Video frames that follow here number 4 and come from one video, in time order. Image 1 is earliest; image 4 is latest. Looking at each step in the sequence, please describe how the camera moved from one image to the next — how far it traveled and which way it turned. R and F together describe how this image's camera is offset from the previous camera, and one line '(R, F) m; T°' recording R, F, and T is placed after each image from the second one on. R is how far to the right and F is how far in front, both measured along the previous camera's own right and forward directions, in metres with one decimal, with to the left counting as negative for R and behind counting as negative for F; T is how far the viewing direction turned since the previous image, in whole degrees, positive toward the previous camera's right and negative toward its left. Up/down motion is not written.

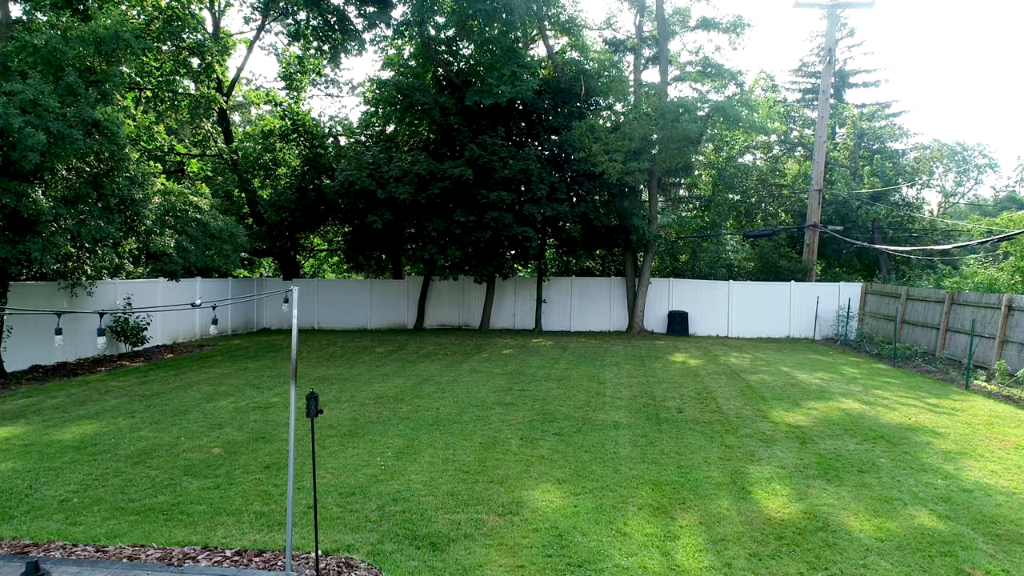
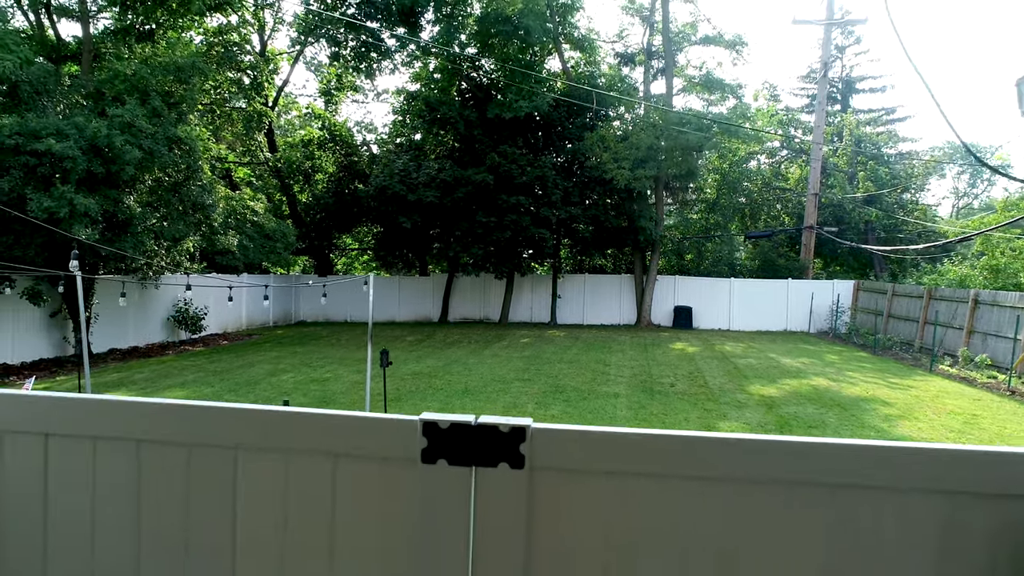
(0.0, -1.4) m; -2°
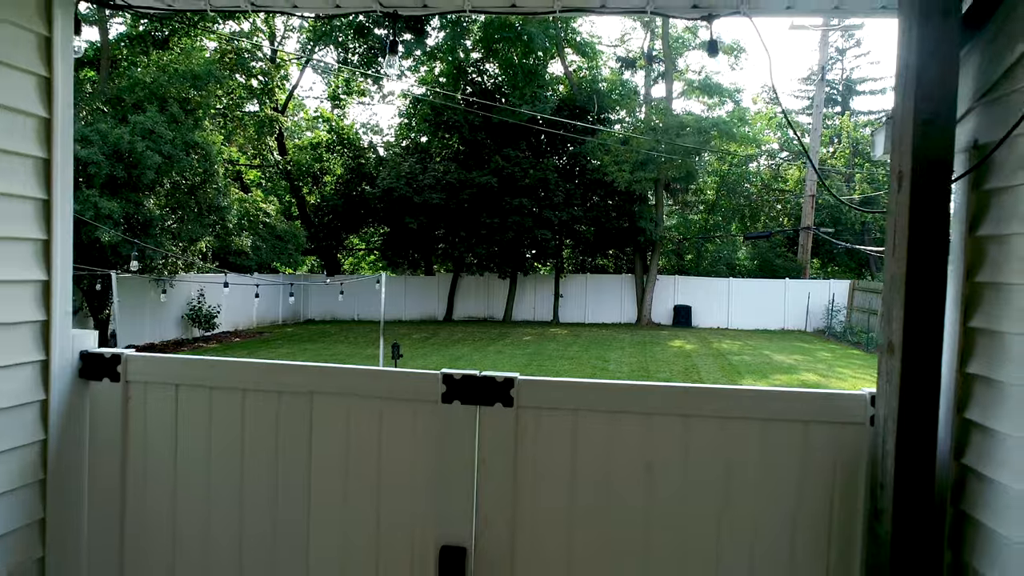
(0.0, -0.4) m; 0°
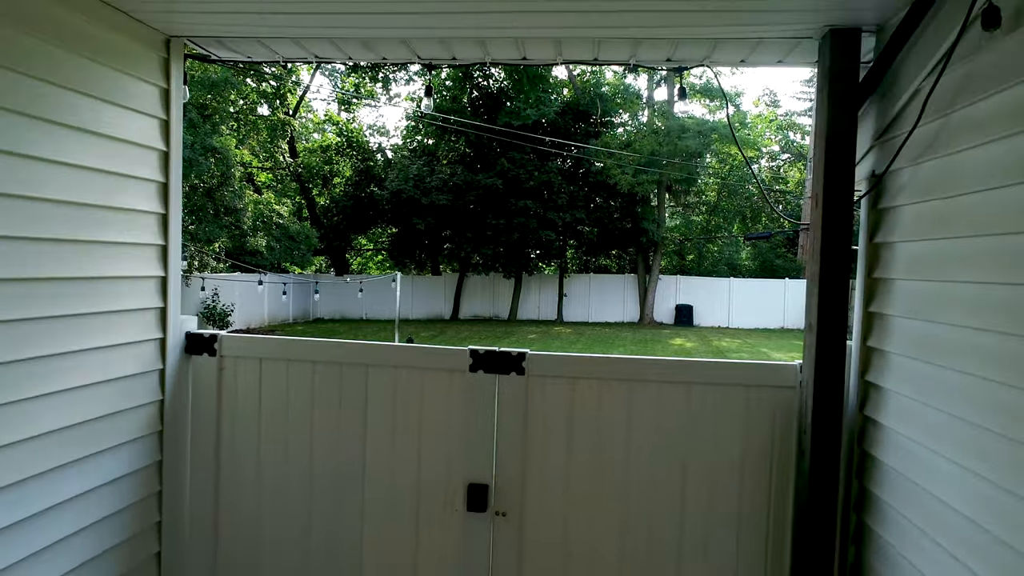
(0.0, -0.4) m; 0°
